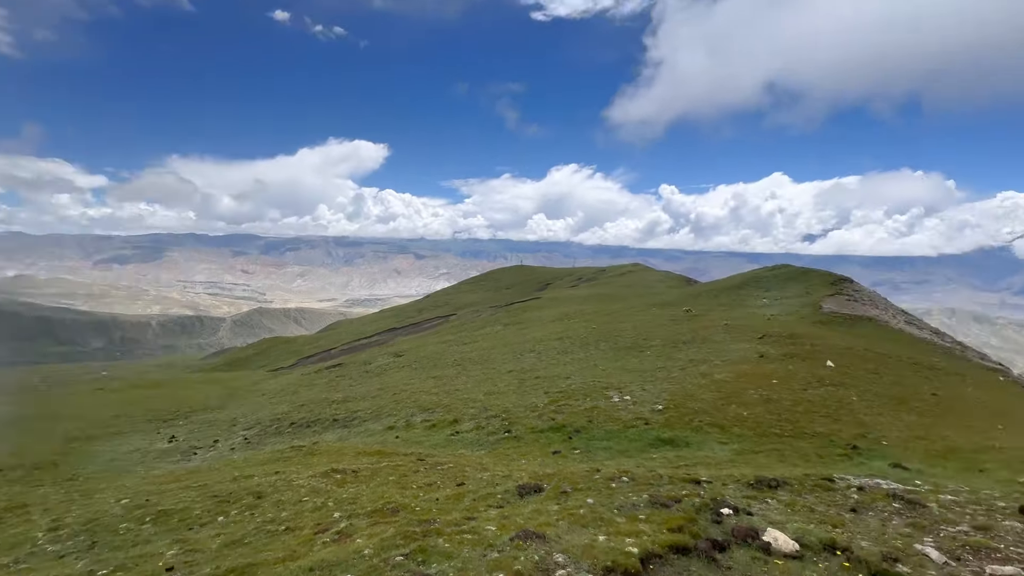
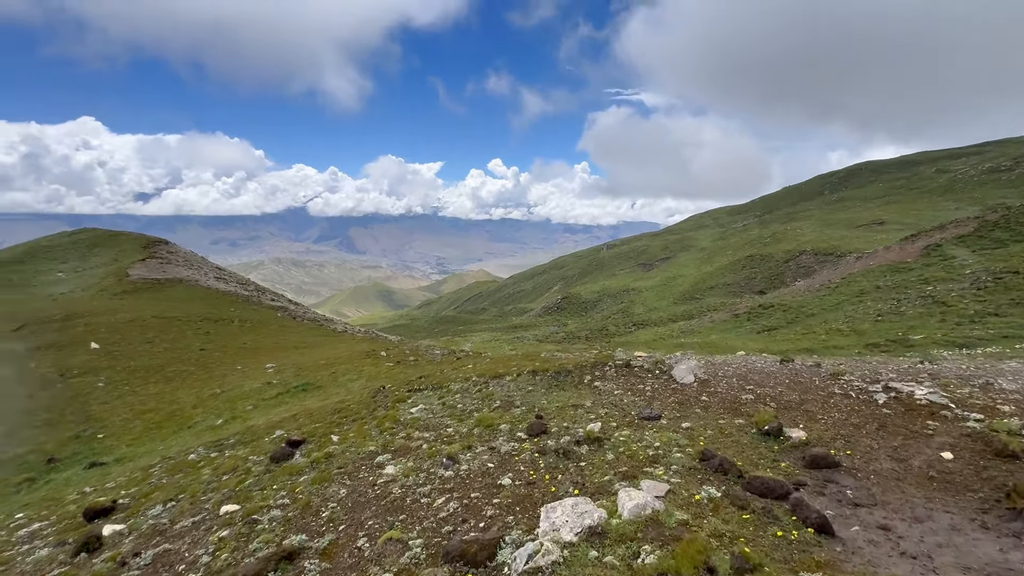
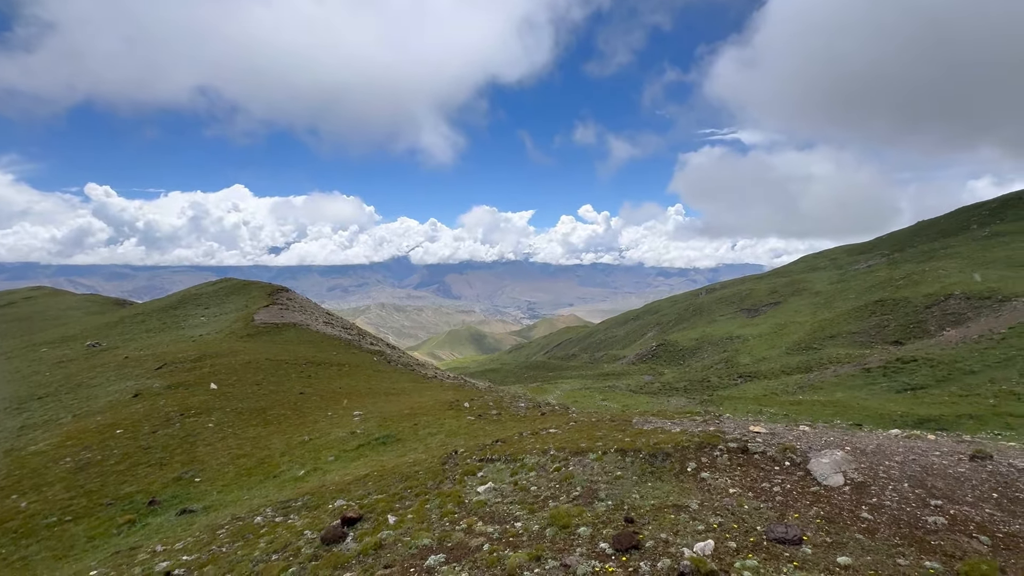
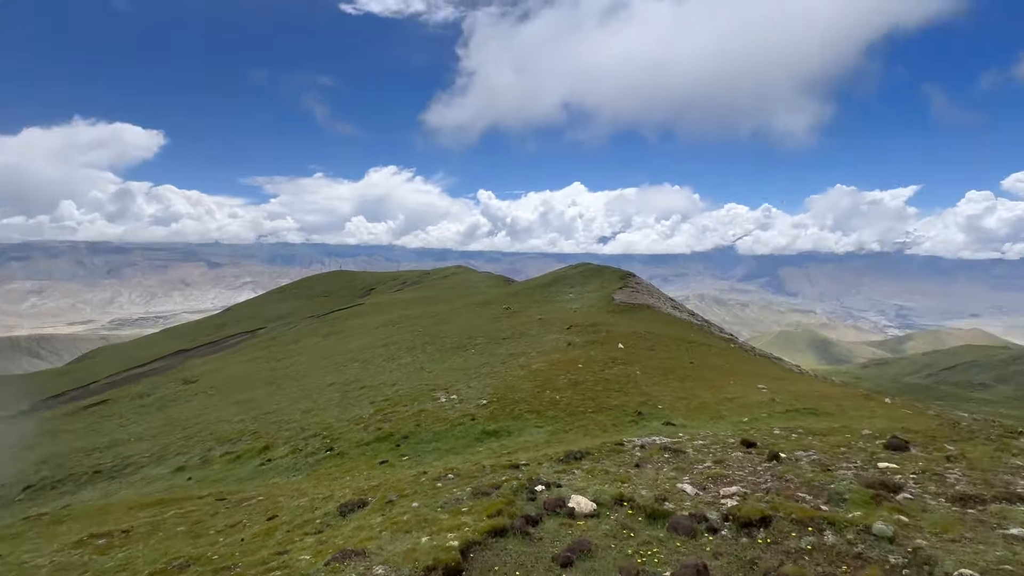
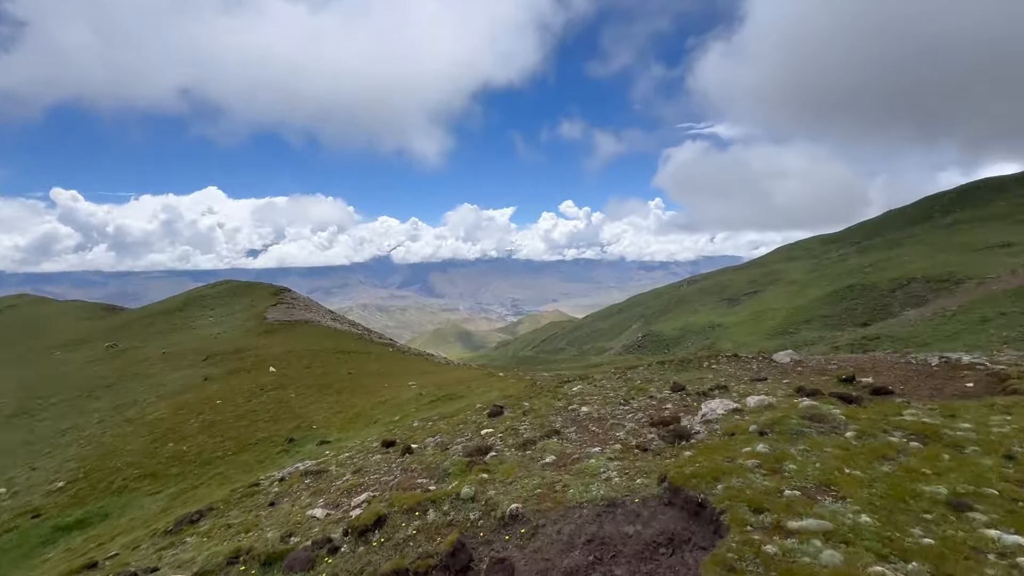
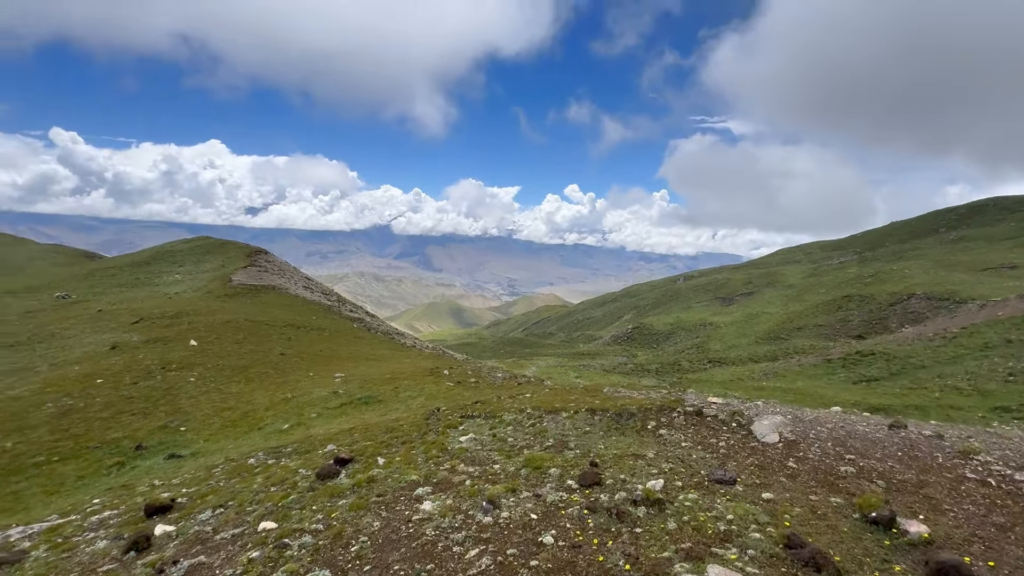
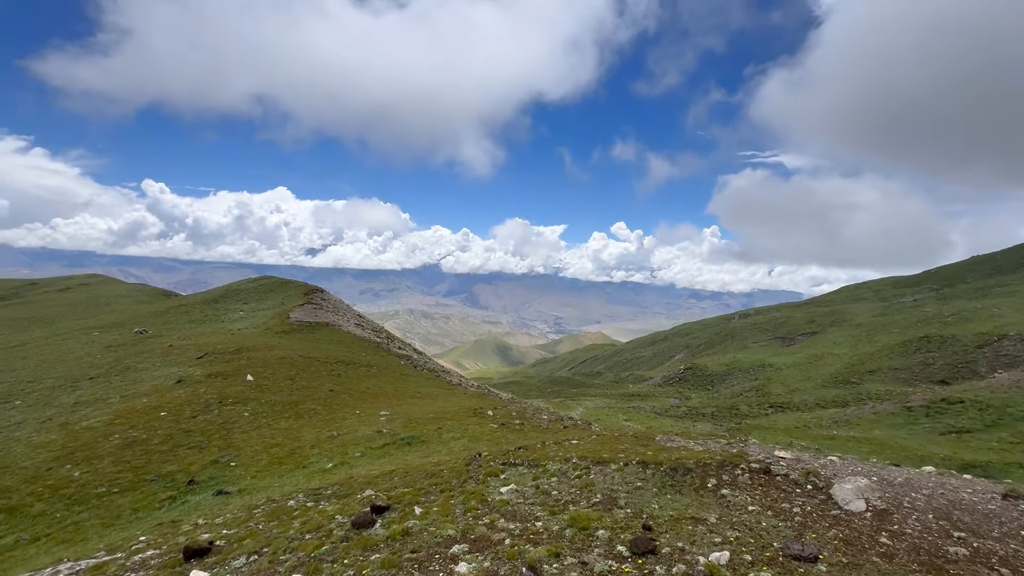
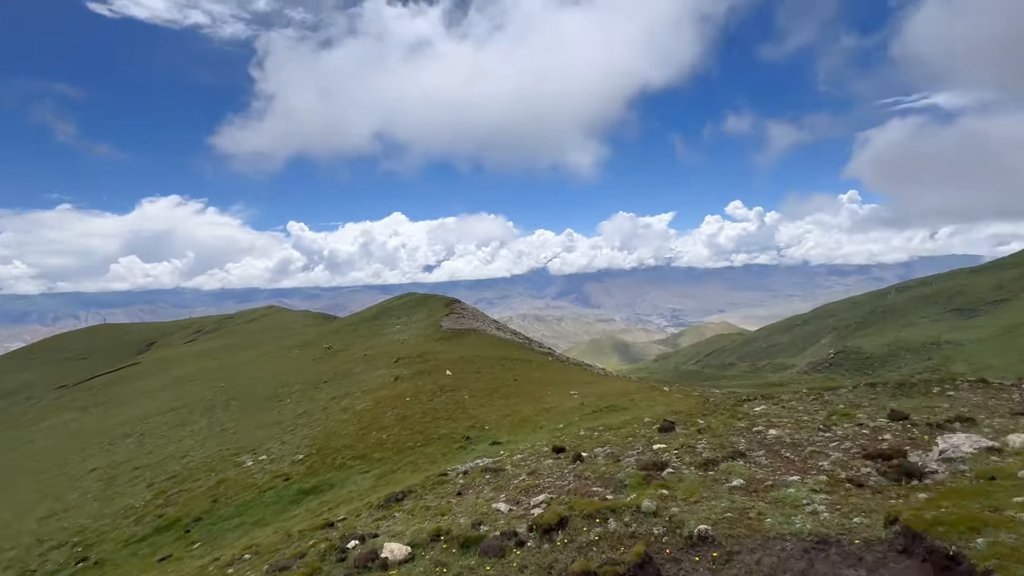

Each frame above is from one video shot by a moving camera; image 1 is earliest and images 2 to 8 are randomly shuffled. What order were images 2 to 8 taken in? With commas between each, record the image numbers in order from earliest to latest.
4, 8, 5, 2, 6, 7, 3
